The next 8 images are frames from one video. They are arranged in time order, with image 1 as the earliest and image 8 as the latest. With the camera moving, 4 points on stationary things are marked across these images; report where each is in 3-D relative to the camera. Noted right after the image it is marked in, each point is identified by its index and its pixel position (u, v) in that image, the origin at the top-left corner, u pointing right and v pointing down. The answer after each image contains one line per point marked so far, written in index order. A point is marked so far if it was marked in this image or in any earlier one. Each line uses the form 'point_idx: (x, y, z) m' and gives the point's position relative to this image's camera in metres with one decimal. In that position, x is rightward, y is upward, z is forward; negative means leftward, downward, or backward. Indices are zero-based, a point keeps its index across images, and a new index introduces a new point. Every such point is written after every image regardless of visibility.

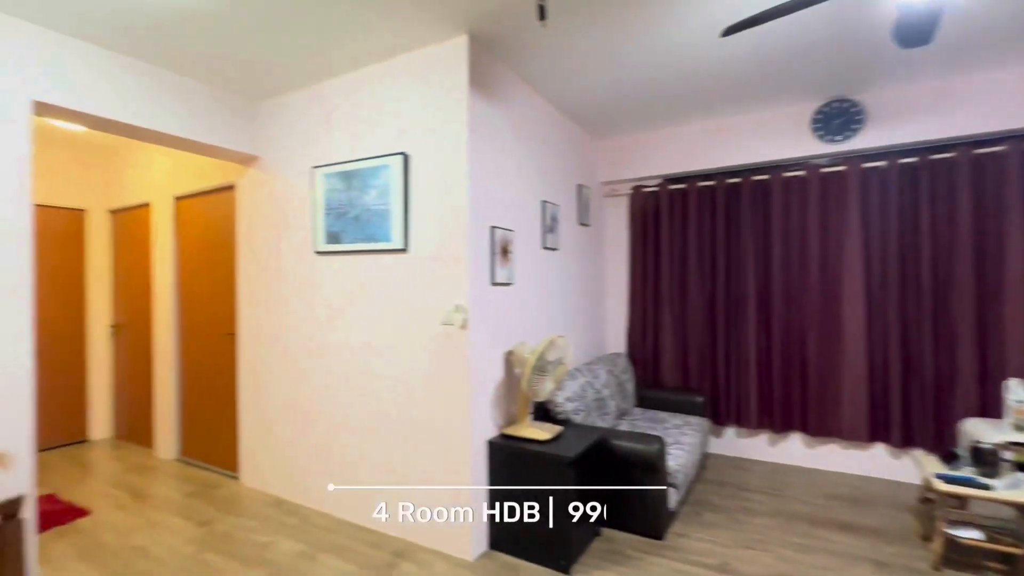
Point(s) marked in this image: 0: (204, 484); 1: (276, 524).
0: (-2.2, -1.4, +3.3) m
1: (-1.4, -1.4, +2.7) m
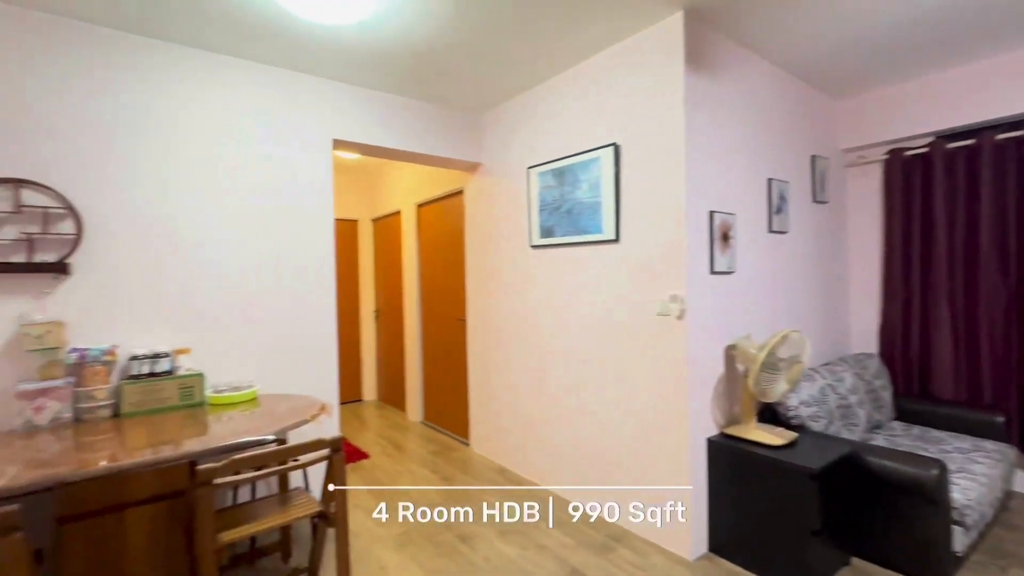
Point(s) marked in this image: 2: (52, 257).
0: (-0.6, -1.3, +3.9) m
1: (-0.1, -1.3, +3.0) m
2: (-2.1, +0.1, +2.1) m
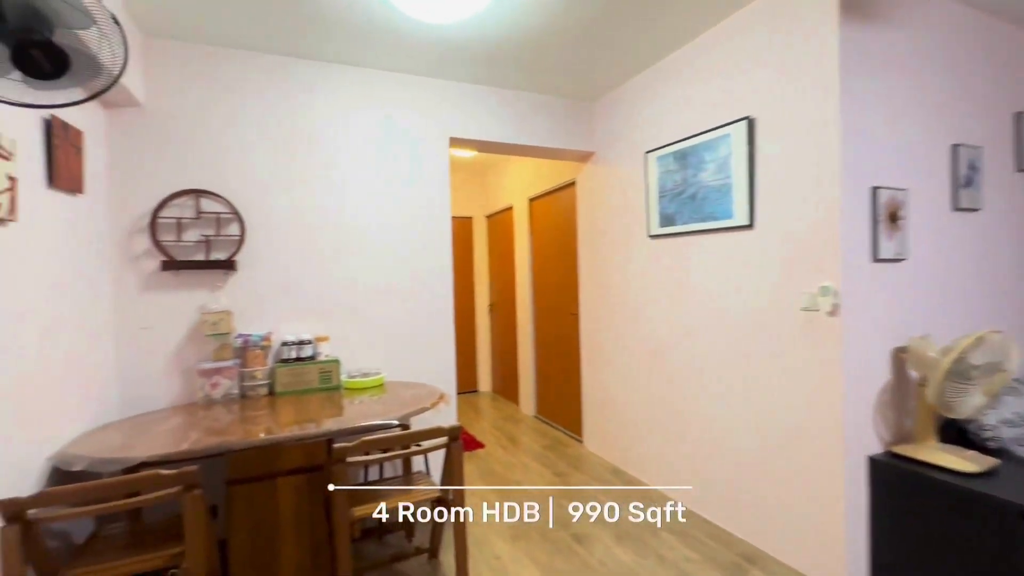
0: (+0.4, -1.3, +3.9) m
1: (+0.7, -1.3, +2.9) m
2: (-1.5, +0.2, +2.5) m
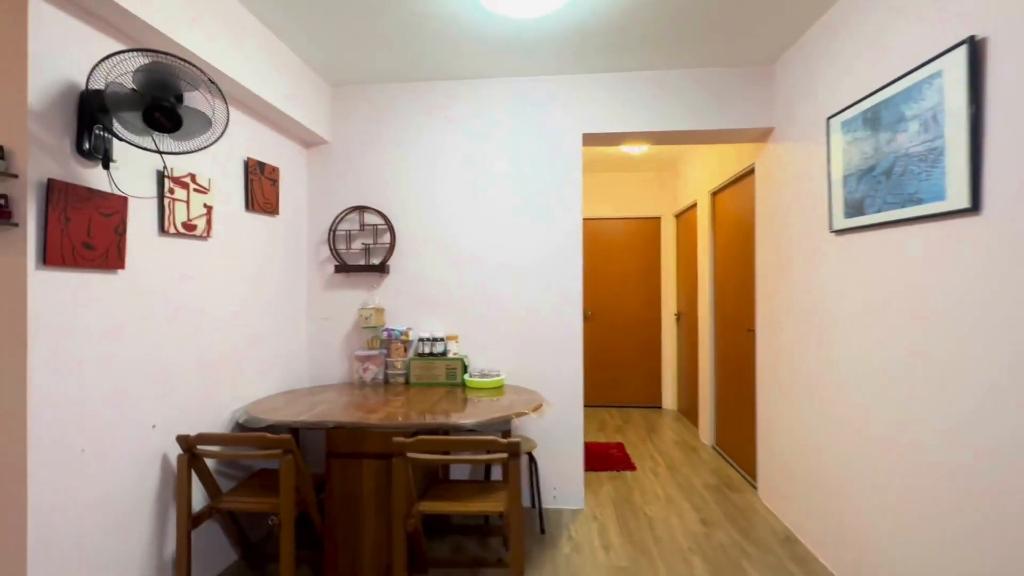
0: (+1.5, -1.3, +3.2) m
1: (+1.3, -1.3, +2.2) m
2: (-0.8, +0.2, +2.9) m
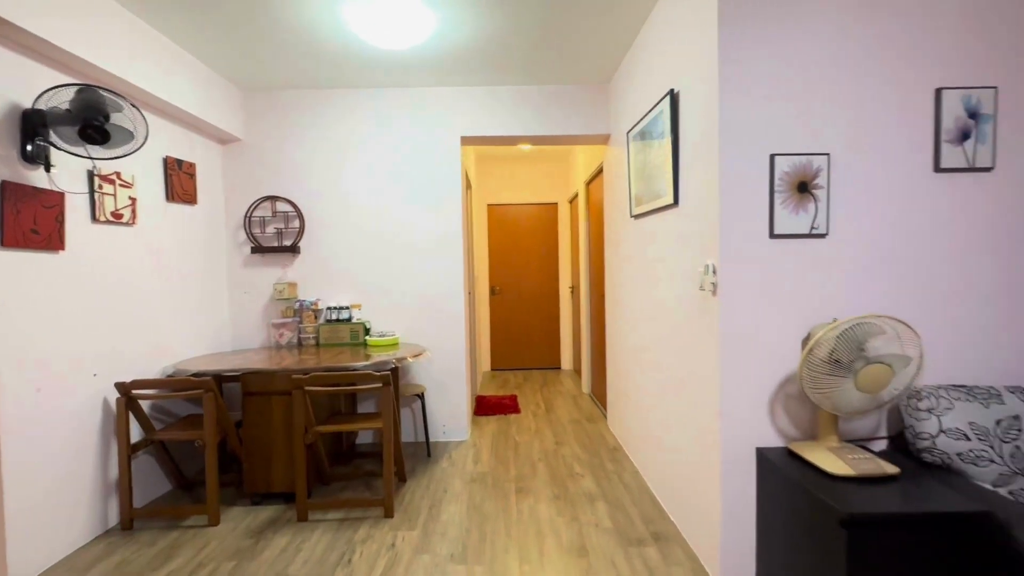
0: (+0.6, -1.1, +4.0) m
1: (+0.6, -1.1, +3.0) m
2: (-1.6, +0.3, +3.4) m
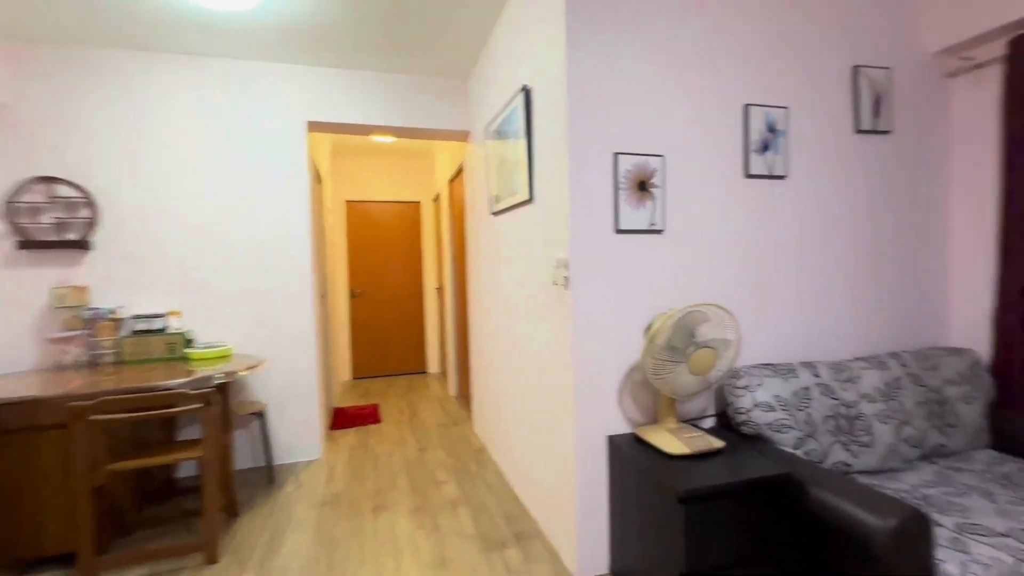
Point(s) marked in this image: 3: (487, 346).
0: (-0.5, -1.1, +3.9) m
1: (-0.3, -1.1, +2.9) m
2: (-2.5, +0.3, +2.7) m
3: (-0.2, -0.4, +3.2) m
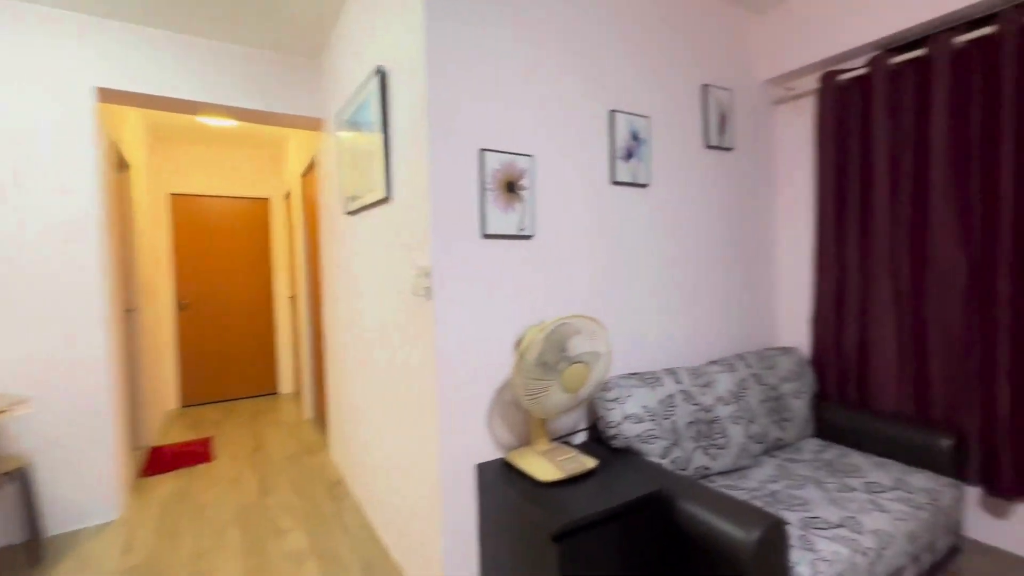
0: (-1.5, -1.2, +3.4) m
1: (-1.1, -1.2, +2.5) m
2: (-3.2, +0.2, +1.8) m
3: (-1.0, -0.5, +2.8) m
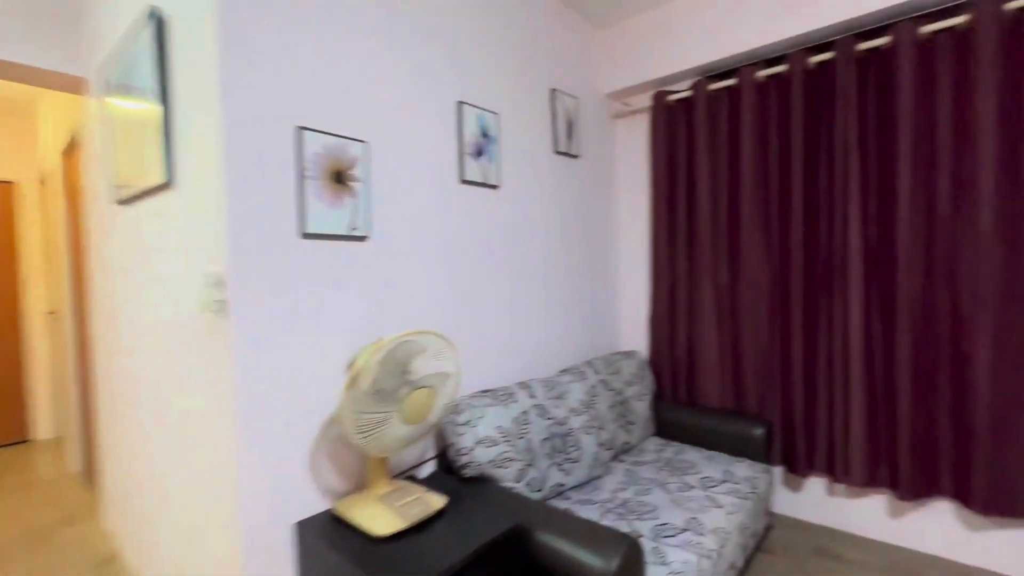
0: (-2.4, -1.2, +2.6) m
1: (-1.8, -1.2, +1.8) m
2: (-3.6, +0.2, +0.5) m
3: (-1.8, -0.5, +2.1) m
